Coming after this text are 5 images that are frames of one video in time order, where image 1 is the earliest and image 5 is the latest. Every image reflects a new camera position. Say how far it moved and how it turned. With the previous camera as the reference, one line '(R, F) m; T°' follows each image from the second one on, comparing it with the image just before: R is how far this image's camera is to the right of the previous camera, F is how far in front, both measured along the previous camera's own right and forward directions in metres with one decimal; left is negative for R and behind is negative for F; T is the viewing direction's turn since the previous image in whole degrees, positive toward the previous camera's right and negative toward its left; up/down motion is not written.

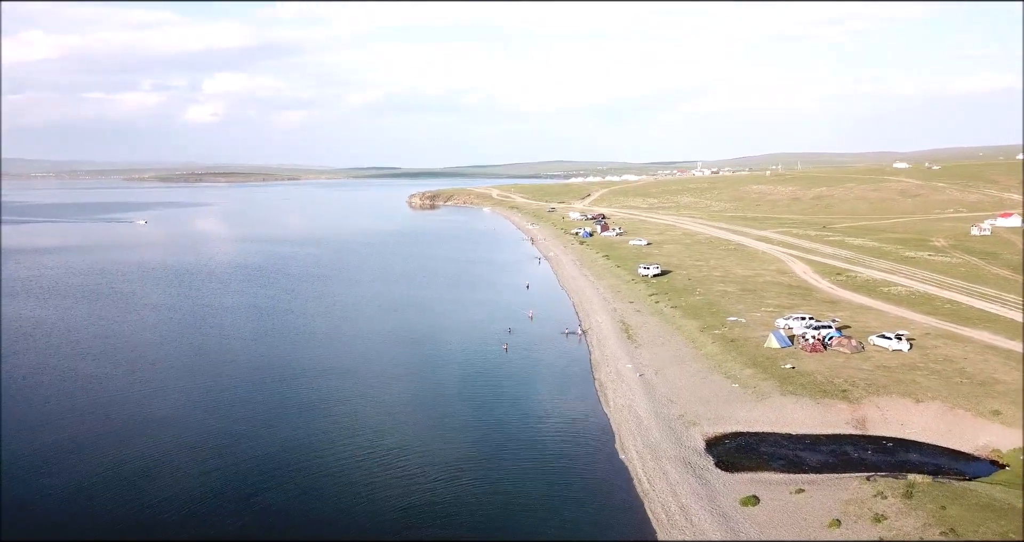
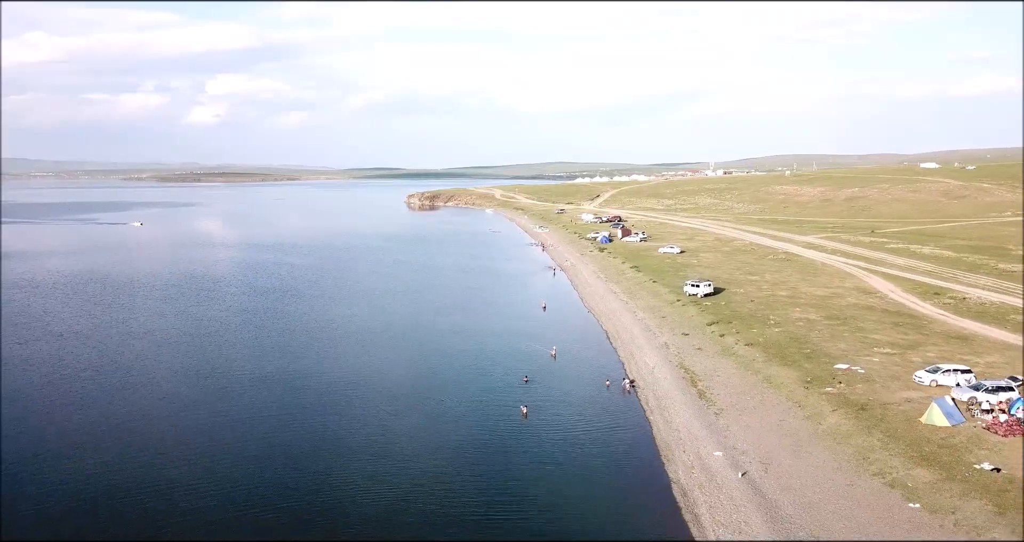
(-1.1, +15.2) m; 0°
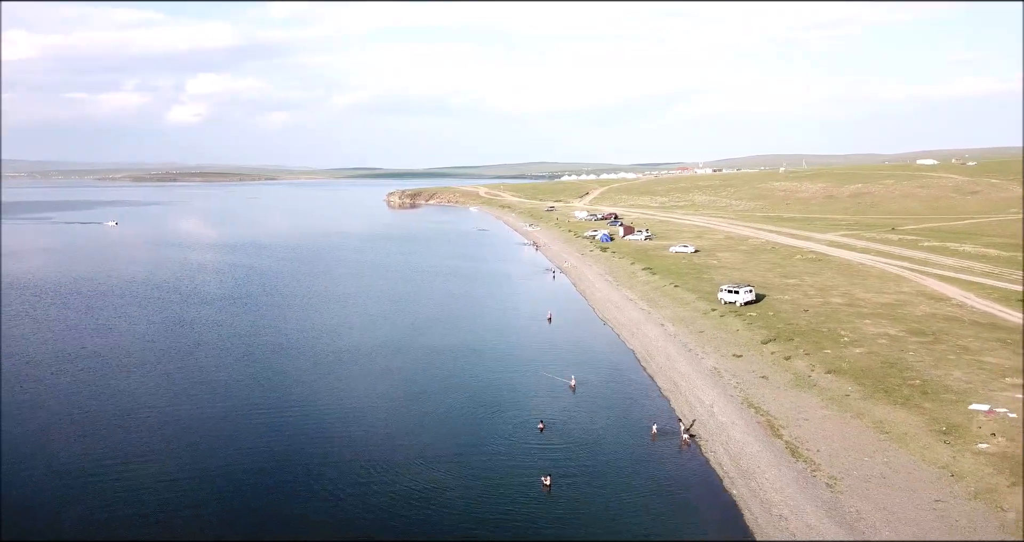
(-1.2, +10.8) m; +2°
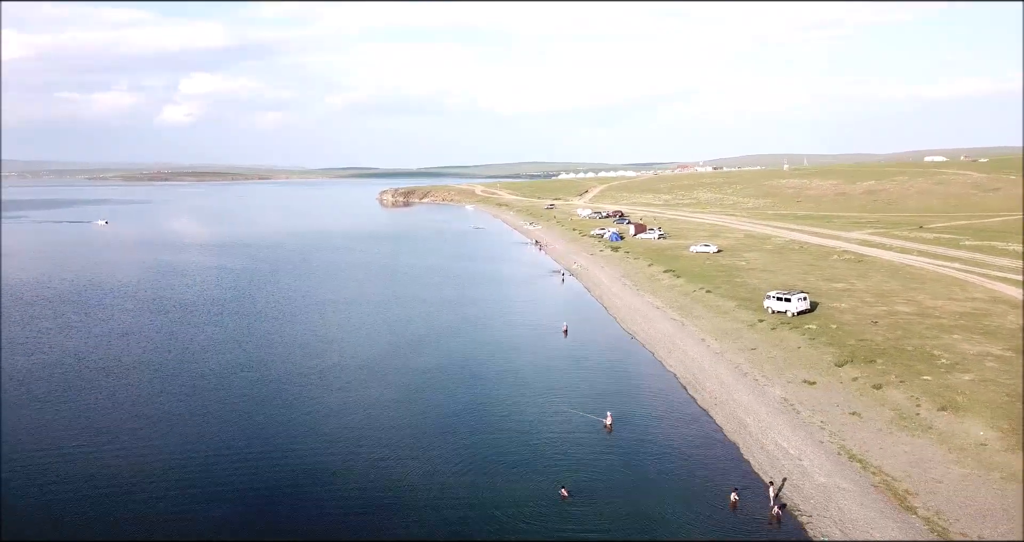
(-0.9, +7.8) m; 0°
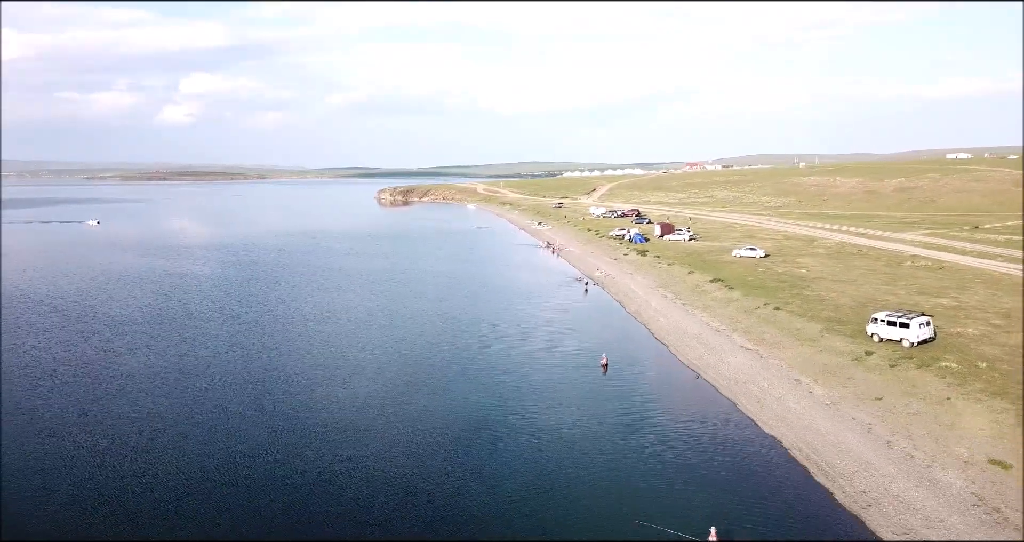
(-1.2, +10.3) m; 0°
